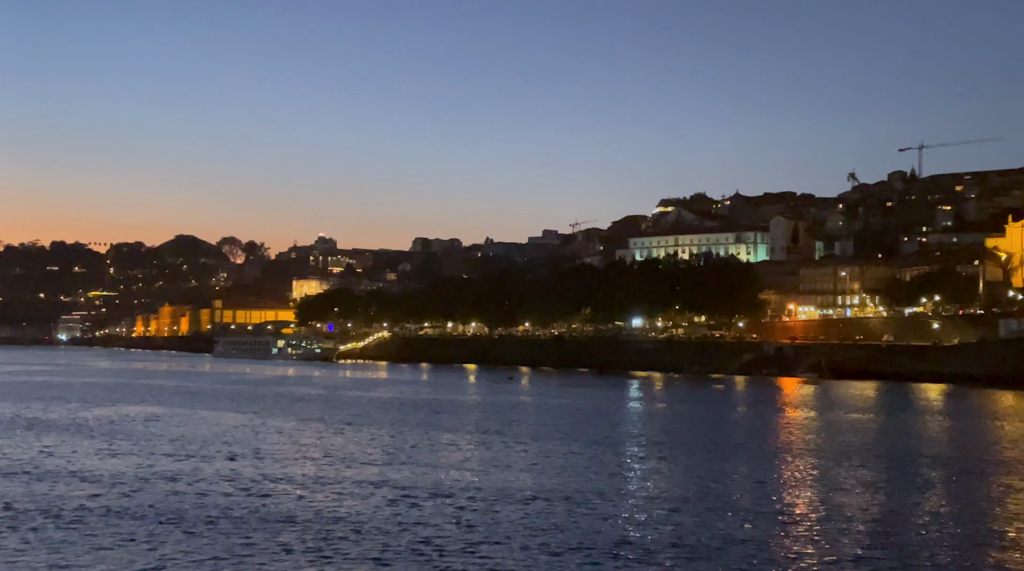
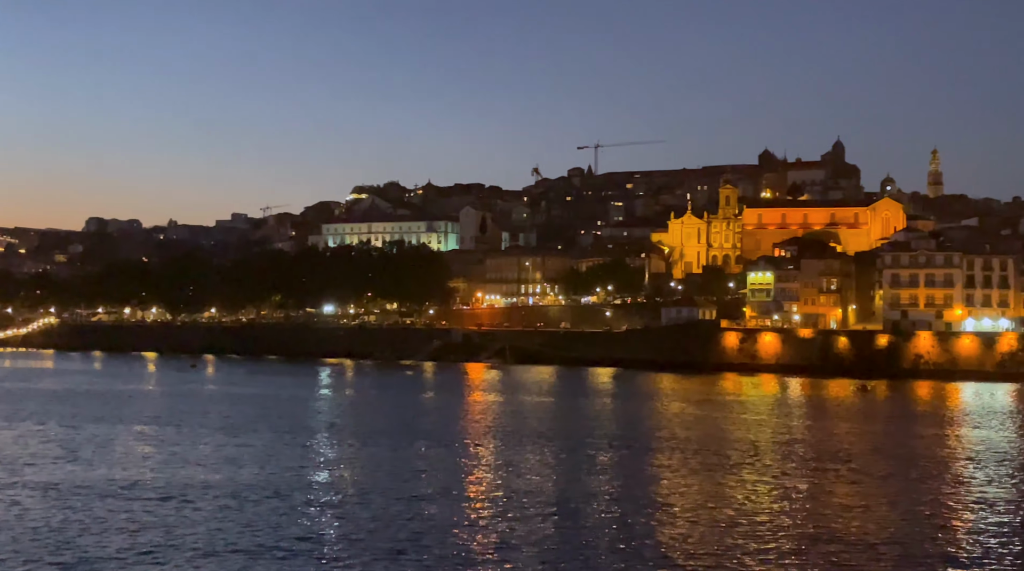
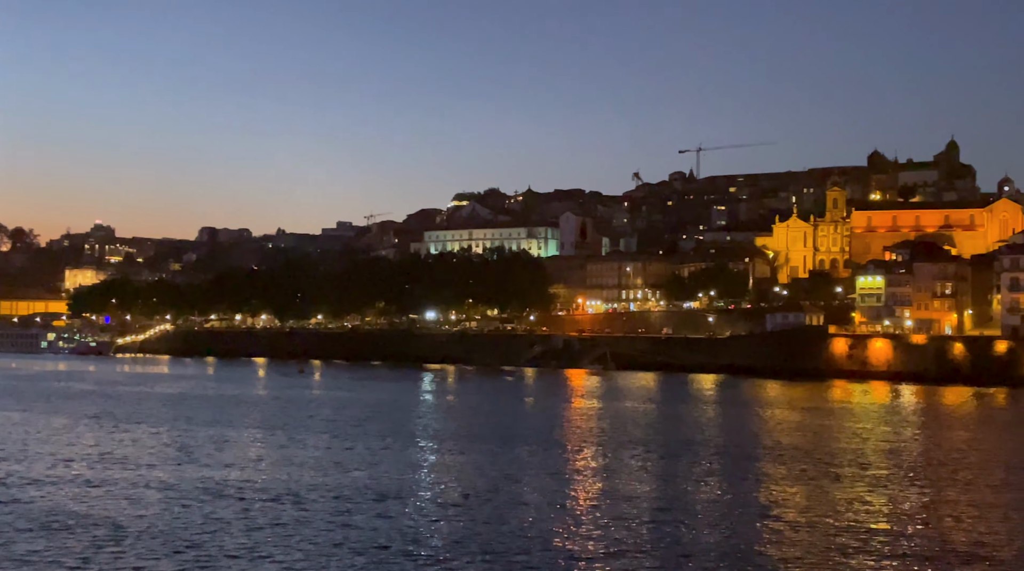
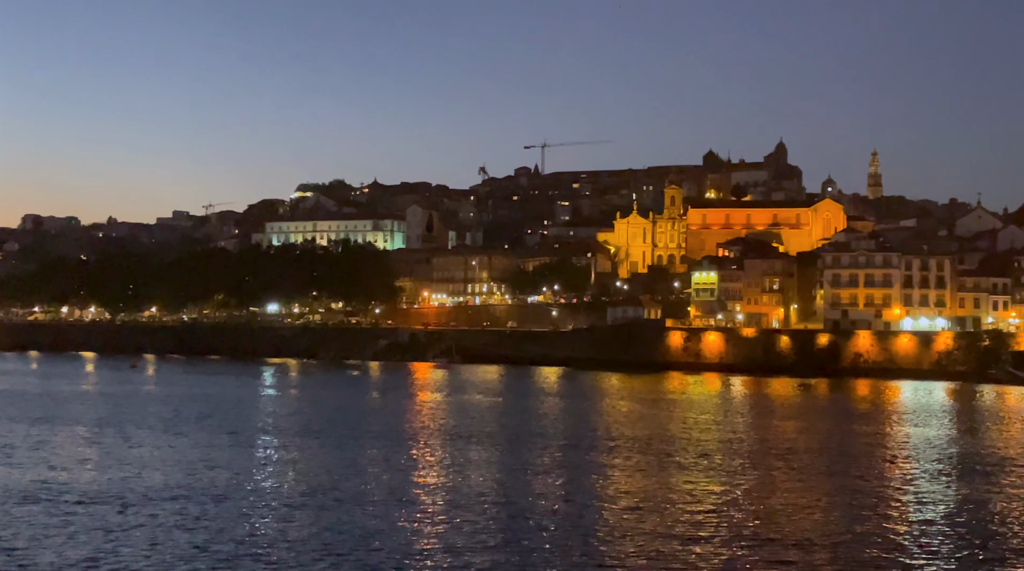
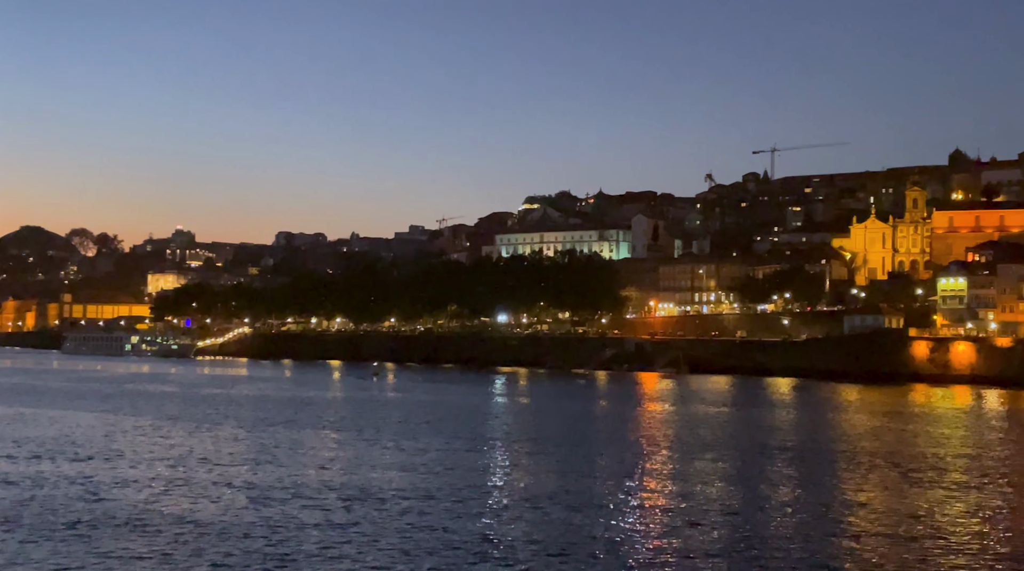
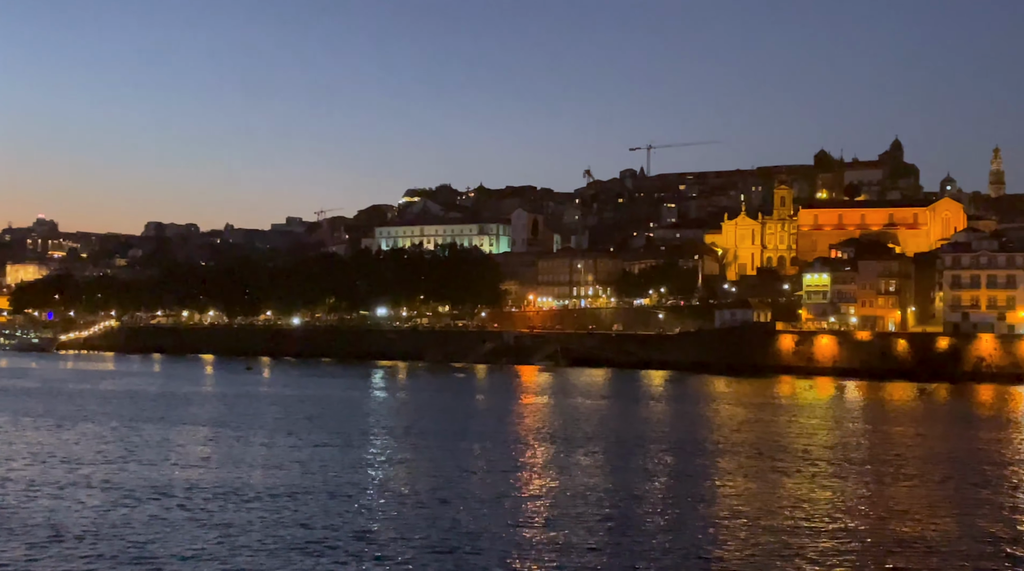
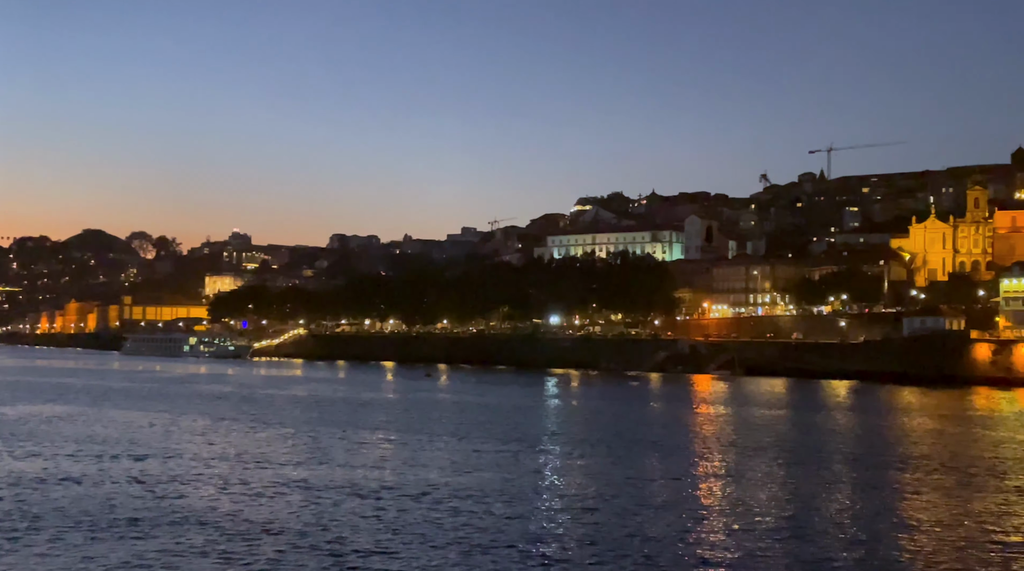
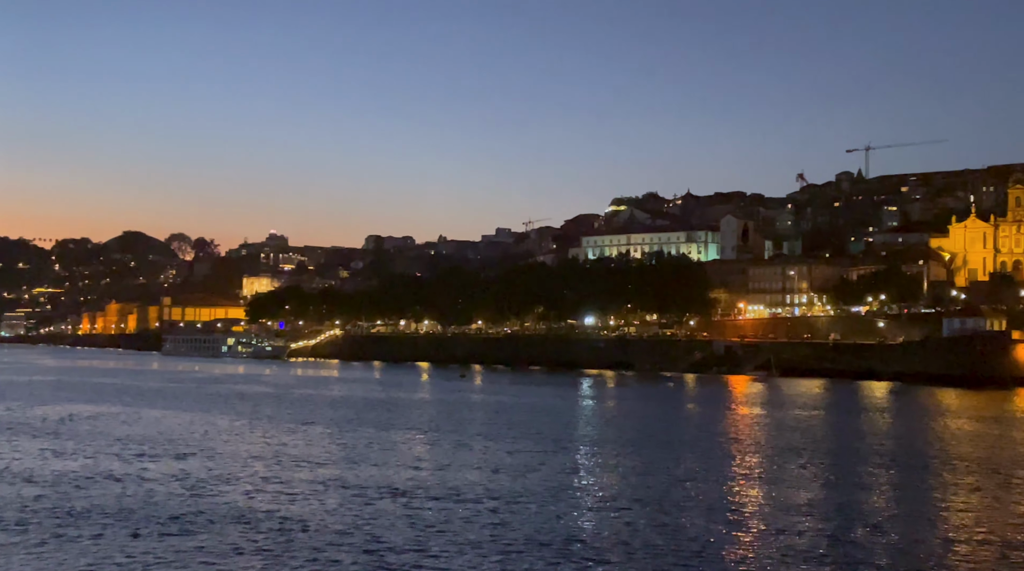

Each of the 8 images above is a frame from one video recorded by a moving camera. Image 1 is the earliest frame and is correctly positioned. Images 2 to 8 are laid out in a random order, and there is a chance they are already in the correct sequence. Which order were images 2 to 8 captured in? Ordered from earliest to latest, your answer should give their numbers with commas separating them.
8, 7, 5, 3, 6, 2, 4
